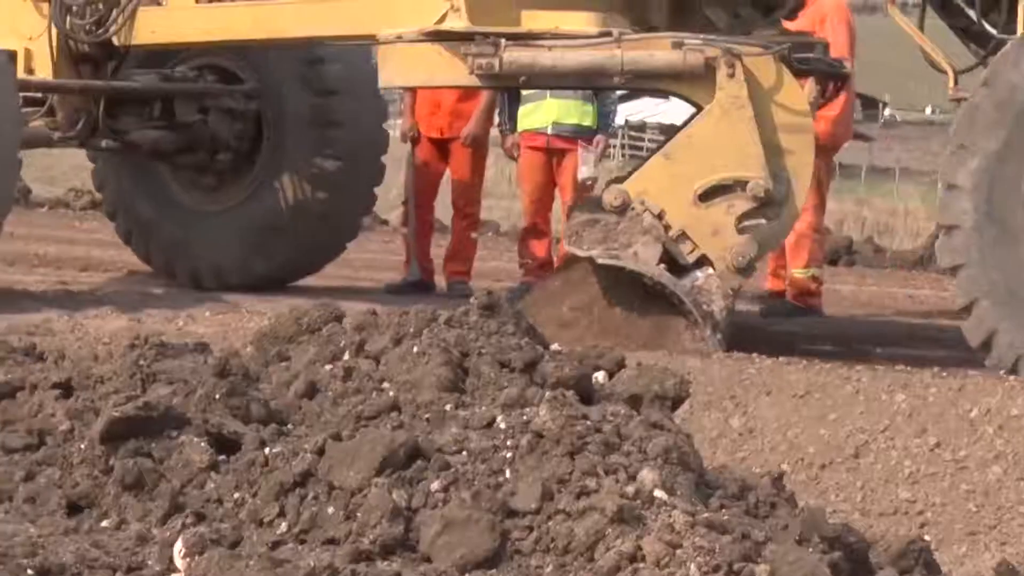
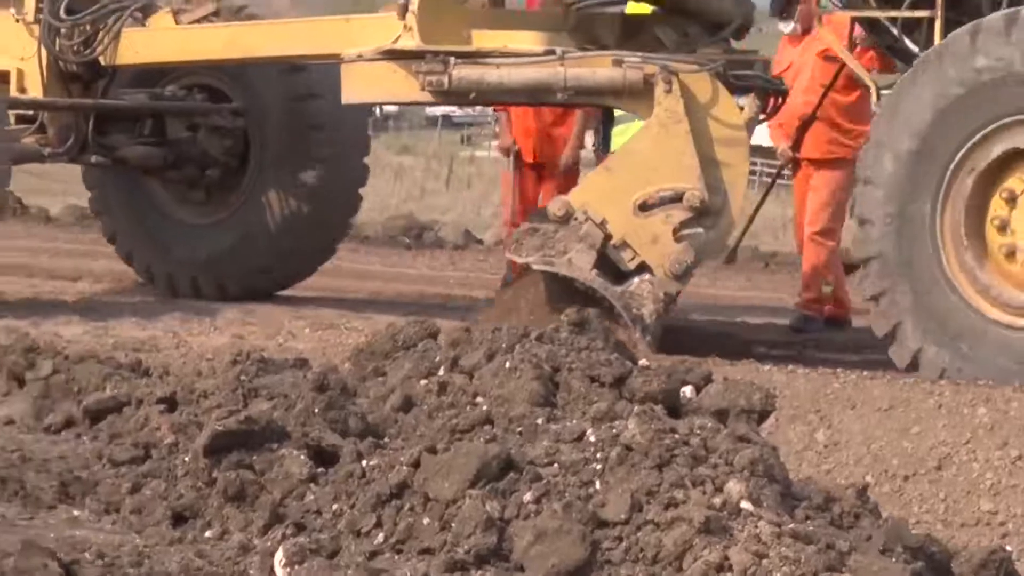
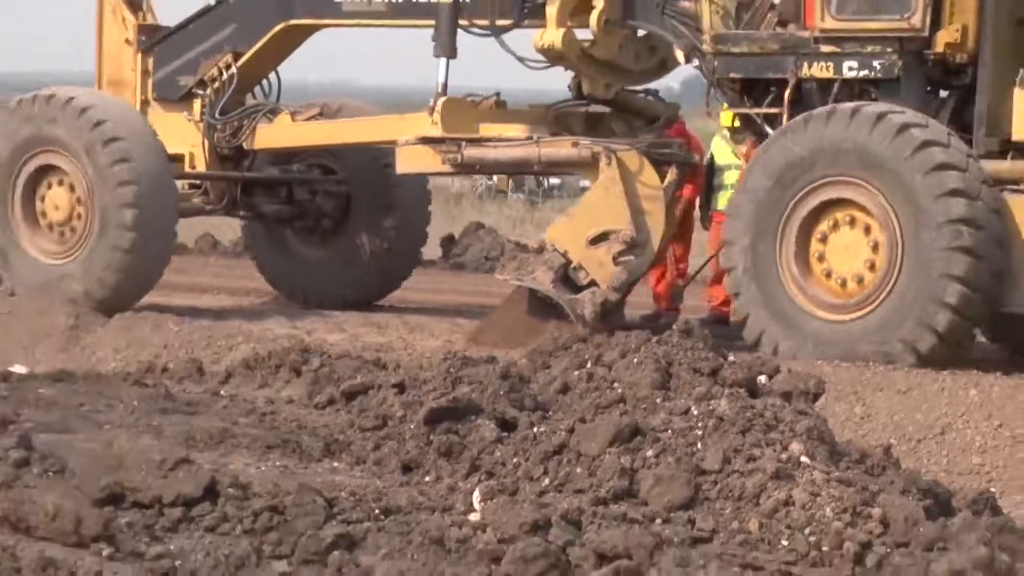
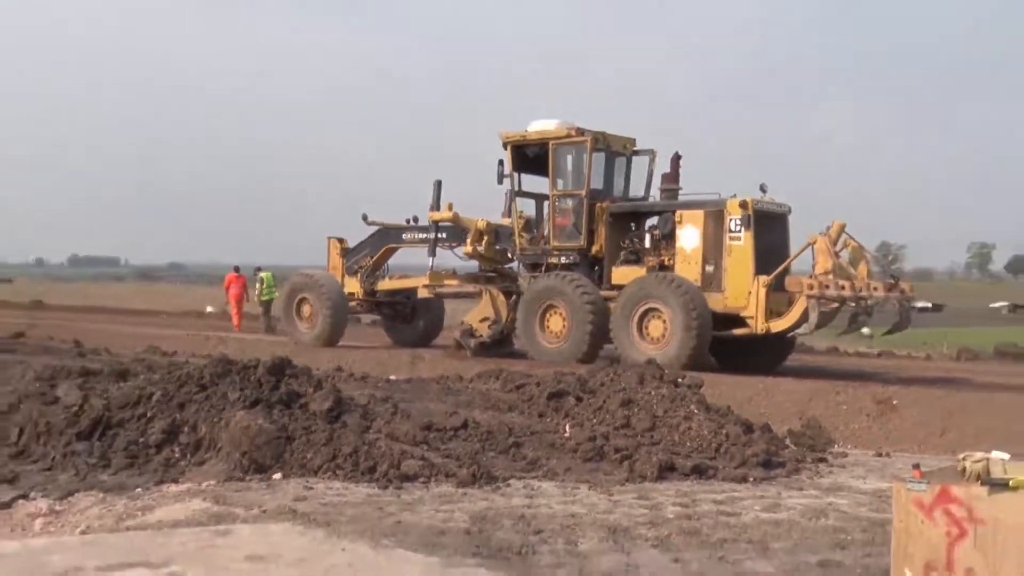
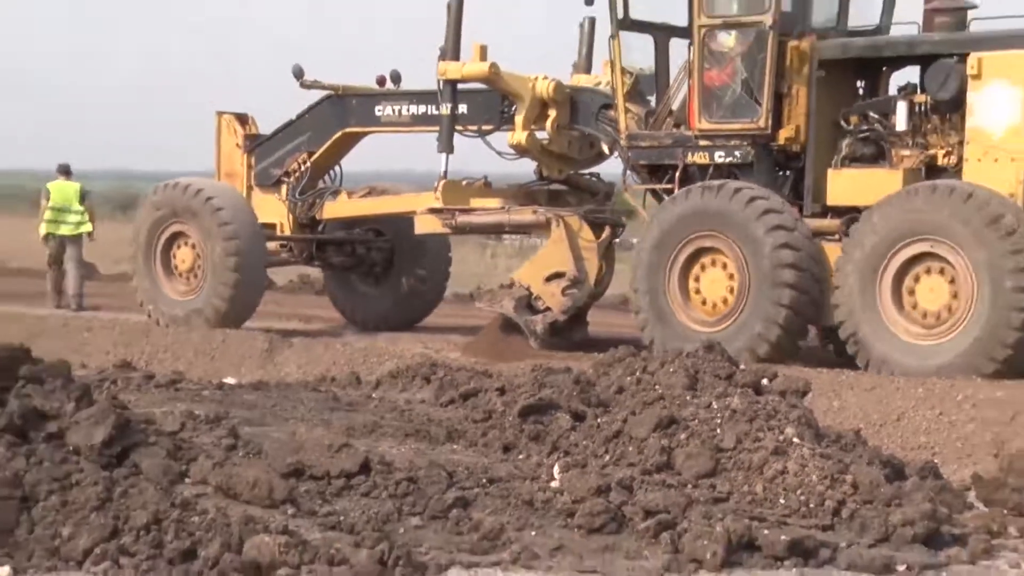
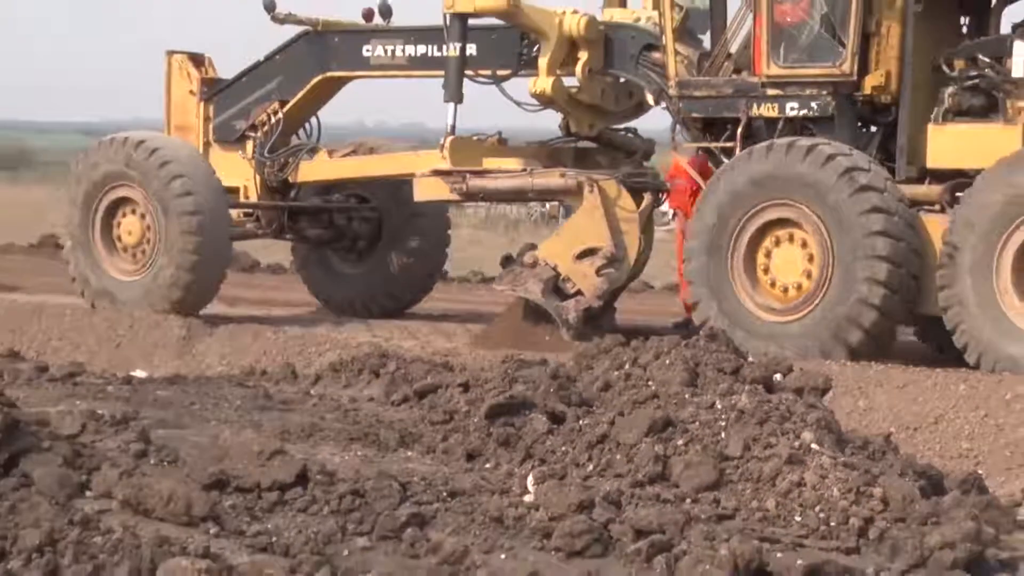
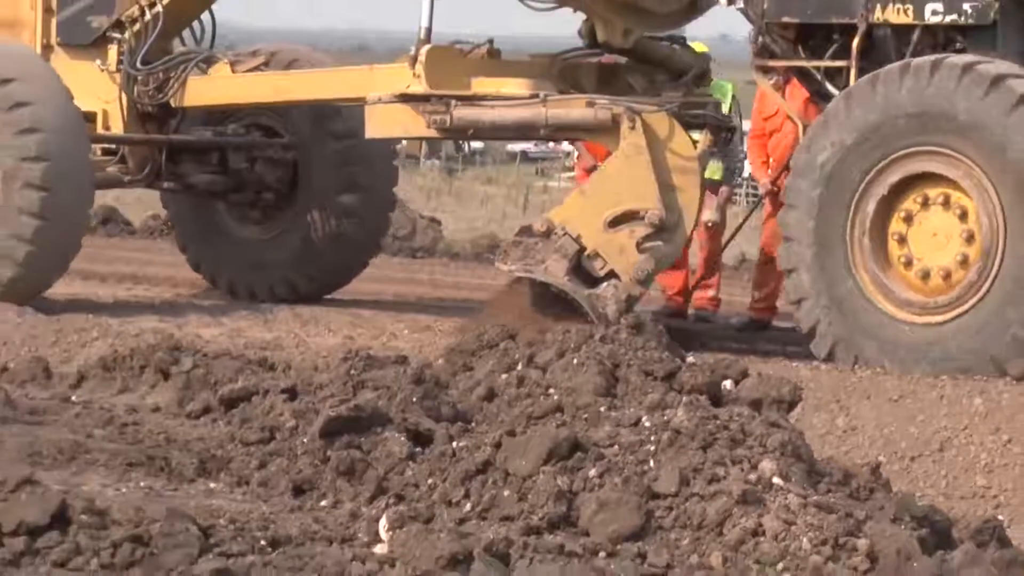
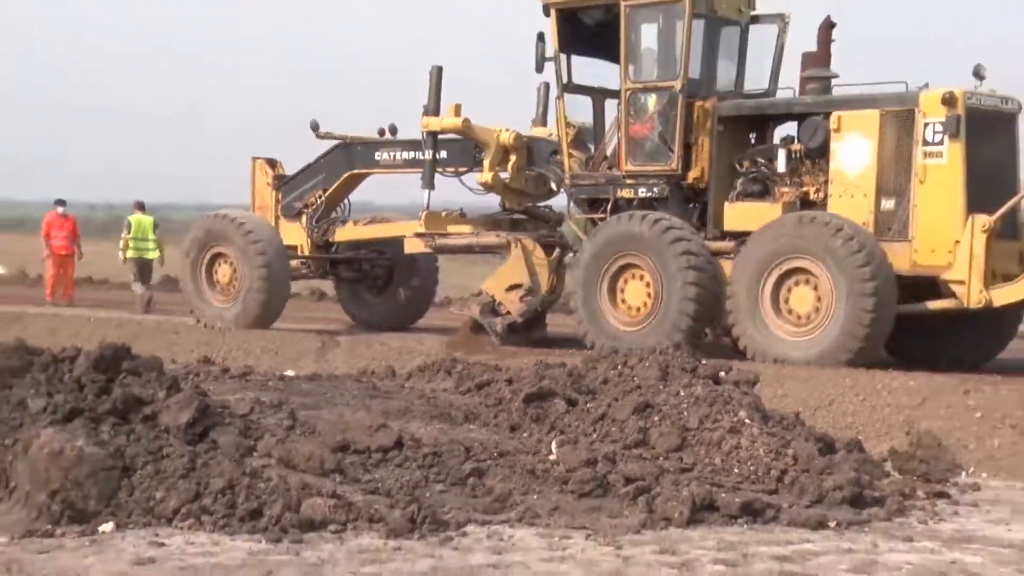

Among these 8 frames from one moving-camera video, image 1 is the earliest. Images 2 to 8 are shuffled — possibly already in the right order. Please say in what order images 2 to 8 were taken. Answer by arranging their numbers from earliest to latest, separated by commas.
2, 7, 3, 6, 5, 8, 4
